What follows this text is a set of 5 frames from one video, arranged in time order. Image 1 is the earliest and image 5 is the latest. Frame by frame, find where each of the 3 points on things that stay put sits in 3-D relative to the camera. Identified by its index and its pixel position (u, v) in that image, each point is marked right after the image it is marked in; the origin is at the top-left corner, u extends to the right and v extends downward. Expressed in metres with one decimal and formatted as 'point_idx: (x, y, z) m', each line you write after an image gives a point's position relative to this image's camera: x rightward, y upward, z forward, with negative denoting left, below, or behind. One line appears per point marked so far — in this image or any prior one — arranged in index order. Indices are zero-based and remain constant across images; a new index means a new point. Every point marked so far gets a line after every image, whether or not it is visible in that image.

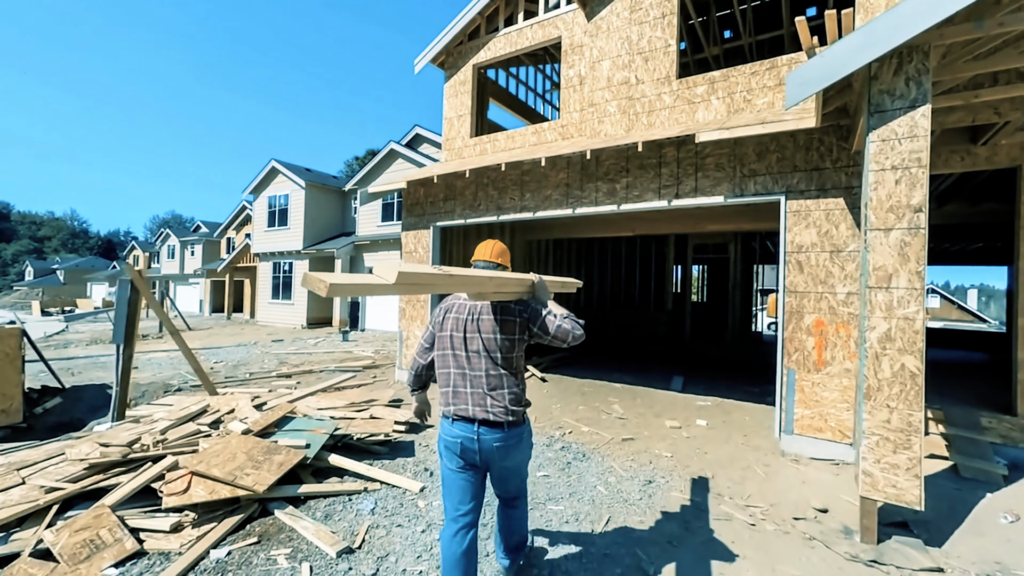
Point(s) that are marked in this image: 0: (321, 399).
0: (-2.6, -1.5, +5.2) m
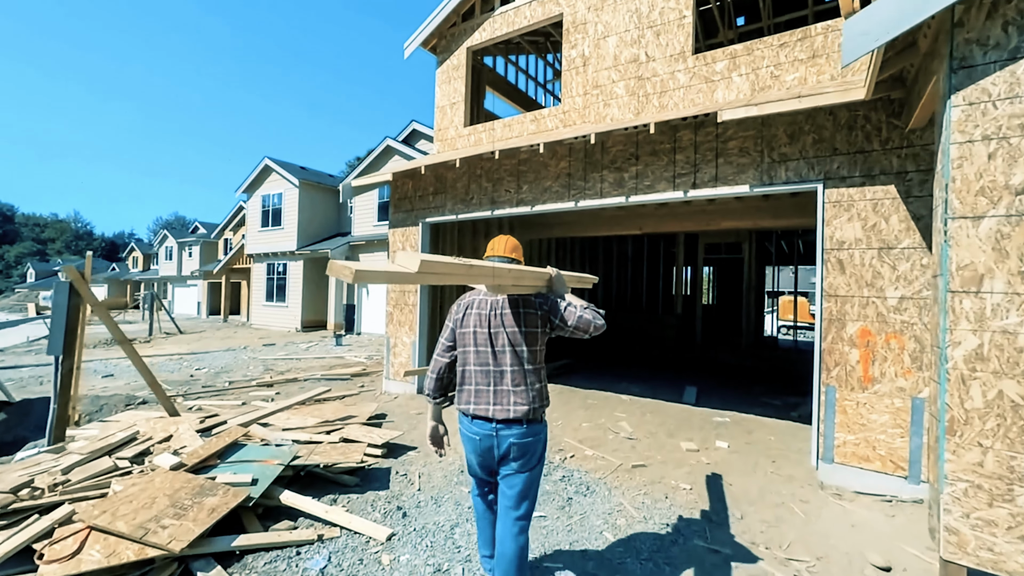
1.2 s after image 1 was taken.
0: (-2.6, -1.5, +4.7) m
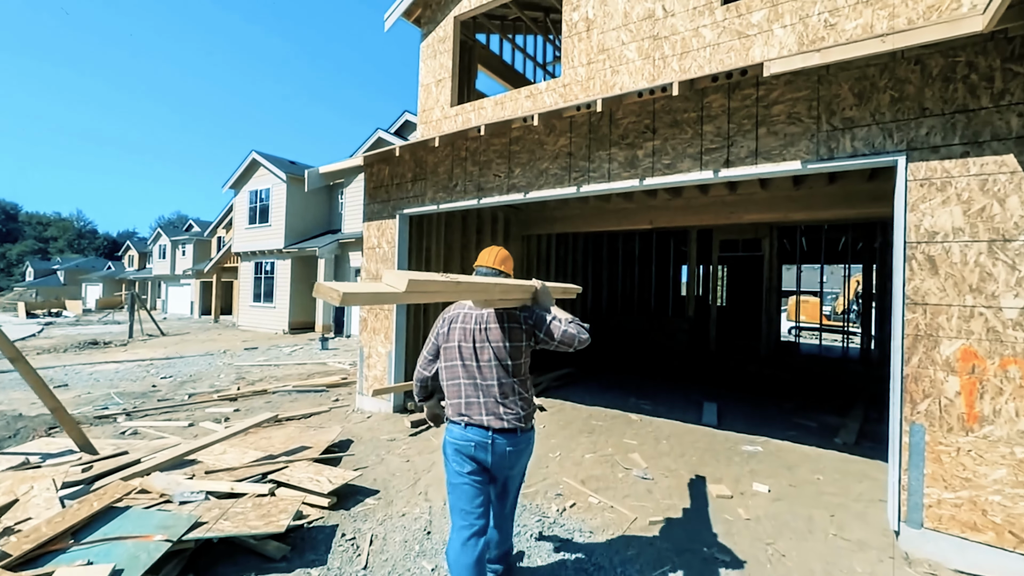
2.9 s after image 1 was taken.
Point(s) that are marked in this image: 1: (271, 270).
0: (-2.8, -1.6, +3.8) m
1: (-10.1, +0.7, +16.4) m
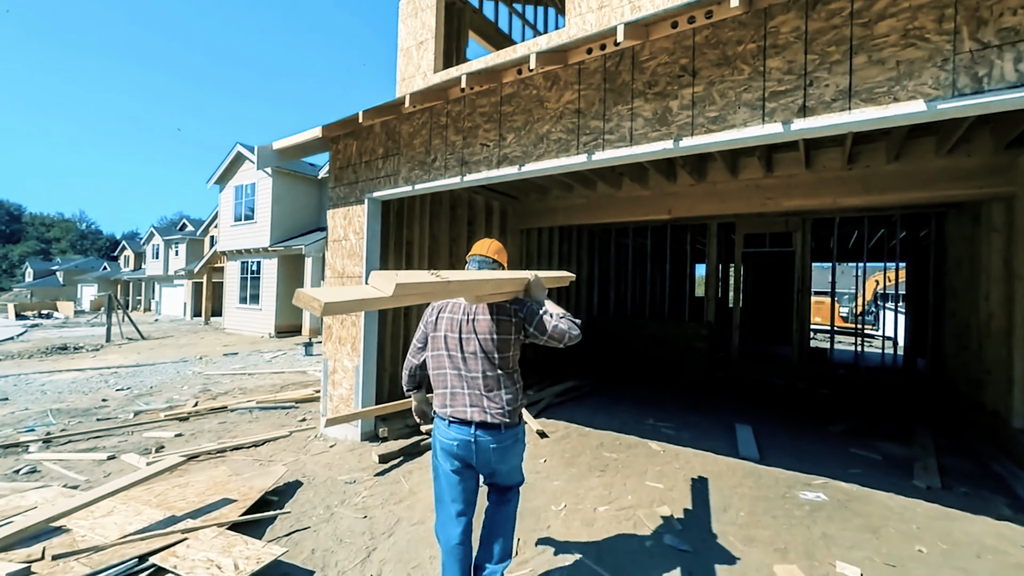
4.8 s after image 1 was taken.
0: (-2.8, -1.6, +2.8) m
1: (-10.1, +0.7, +15.5) m
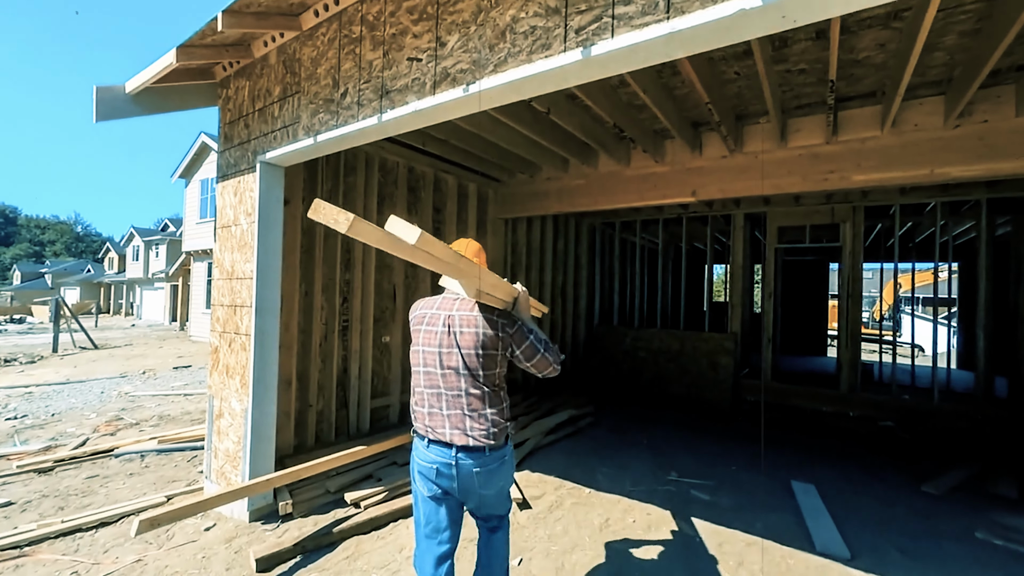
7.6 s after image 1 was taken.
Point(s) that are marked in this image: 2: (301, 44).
0: (-3.1, -1.6, +1.3) m
1: (-10.3, +0.6, +14.1) m
2: (-1.5, +1.8, +2.8) m
